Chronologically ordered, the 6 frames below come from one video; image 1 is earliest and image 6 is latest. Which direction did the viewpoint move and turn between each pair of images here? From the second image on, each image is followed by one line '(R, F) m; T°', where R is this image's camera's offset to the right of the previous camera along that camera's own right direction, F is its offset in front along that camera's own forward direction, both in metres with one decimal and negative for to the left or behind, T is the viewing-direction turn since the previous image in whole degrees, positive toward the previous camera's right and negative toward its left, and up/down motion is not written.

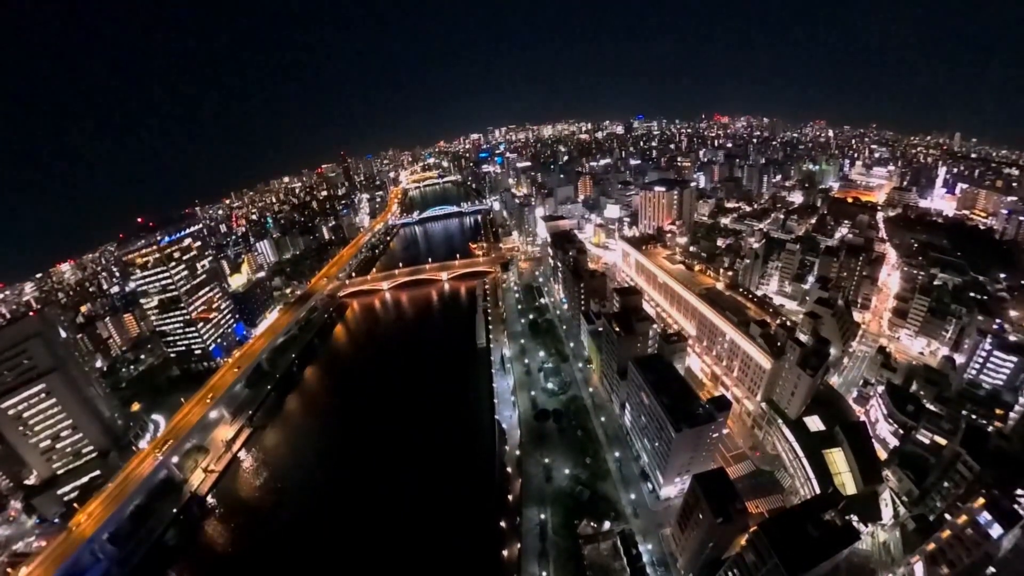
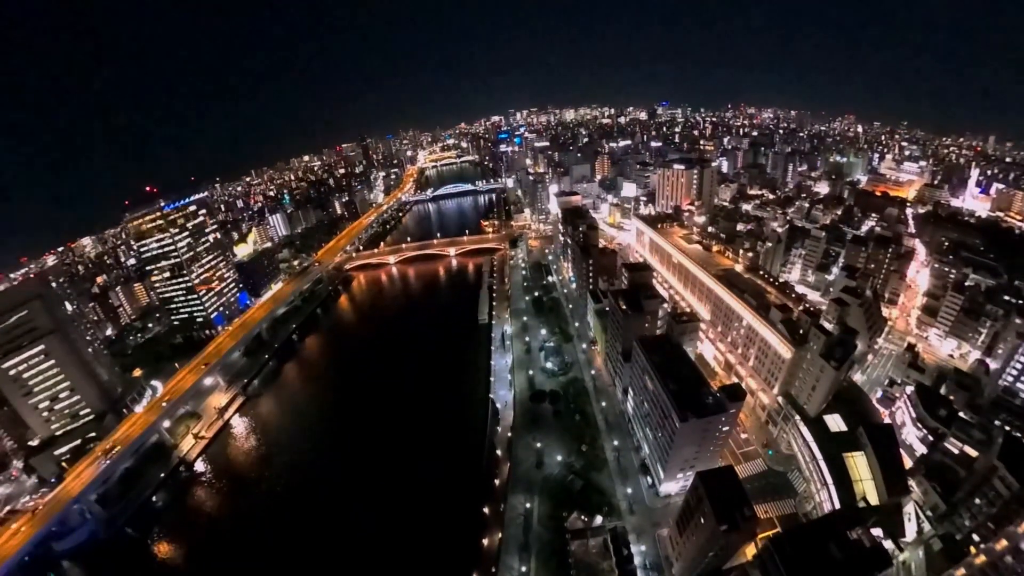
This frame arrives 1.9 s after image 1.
(+1.2, +2.5) m; -2°
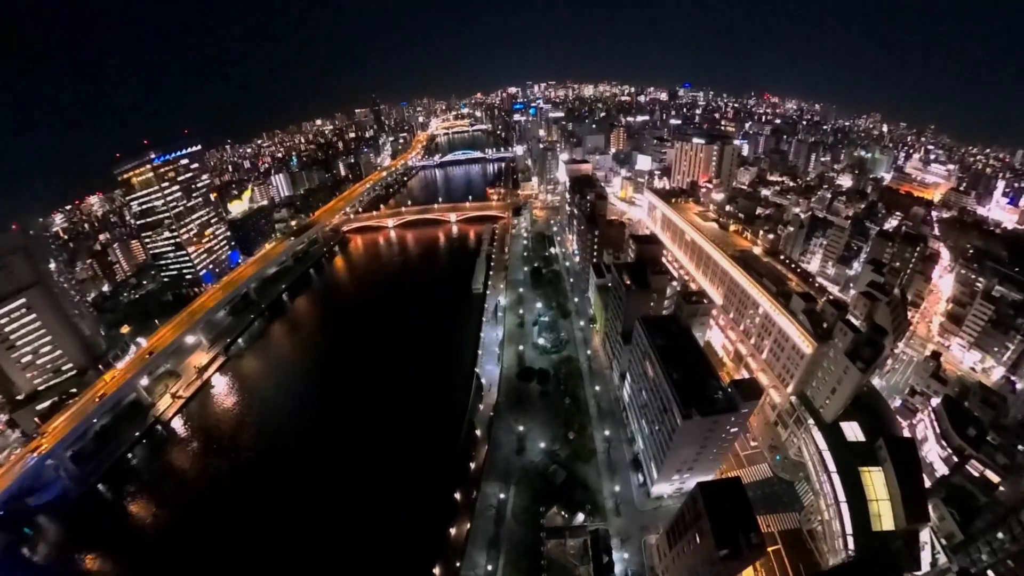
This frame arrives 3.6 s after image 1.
(+1.2, +2.9) m; -1°
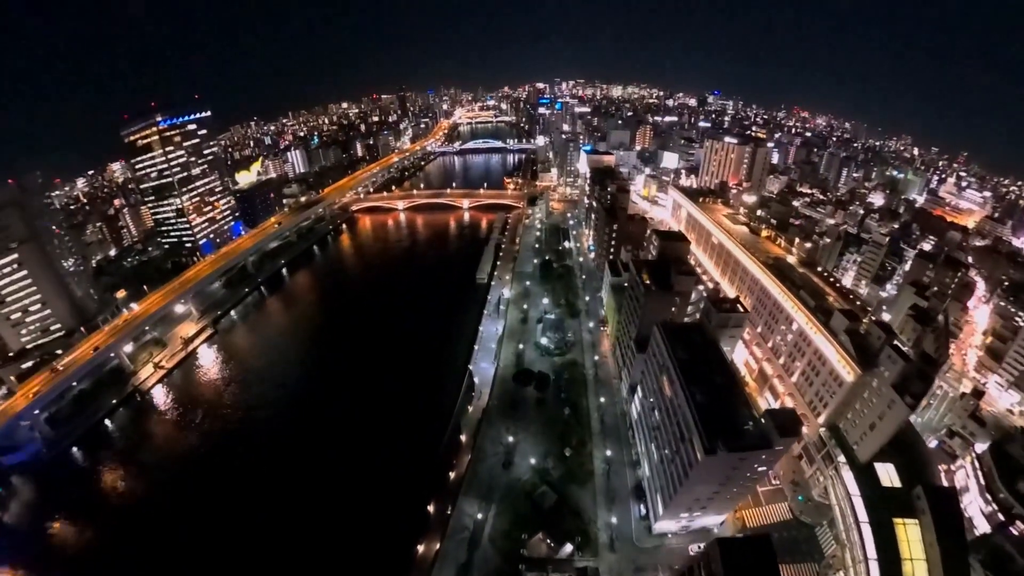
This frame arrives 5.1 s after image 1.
(+0.6, +2.9) m; -2°
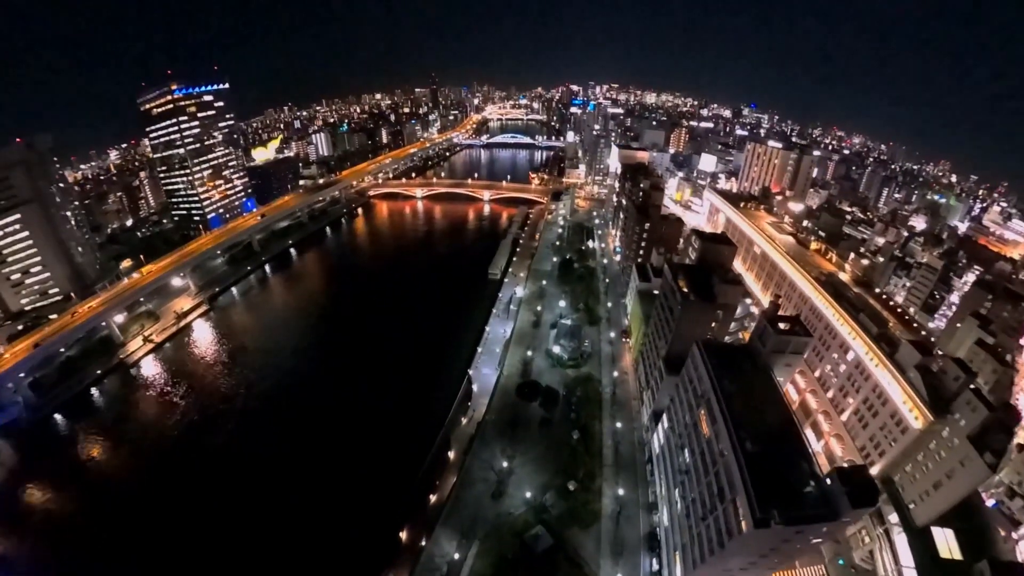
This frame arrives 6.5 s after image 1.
(+0.4, +3.2) m; -3°
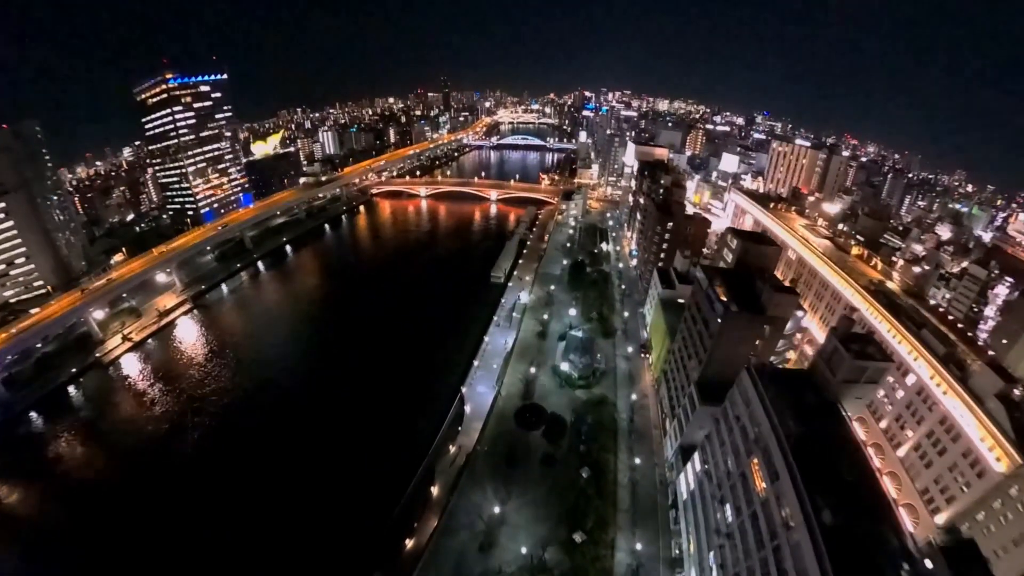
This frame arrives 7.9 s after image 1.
(+0.4, +3.1) m; -1°
